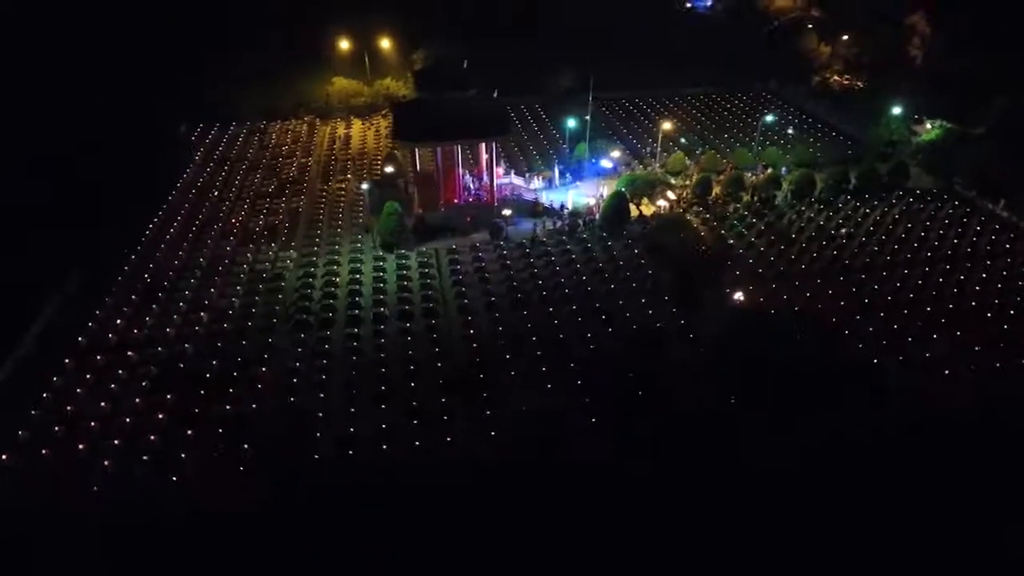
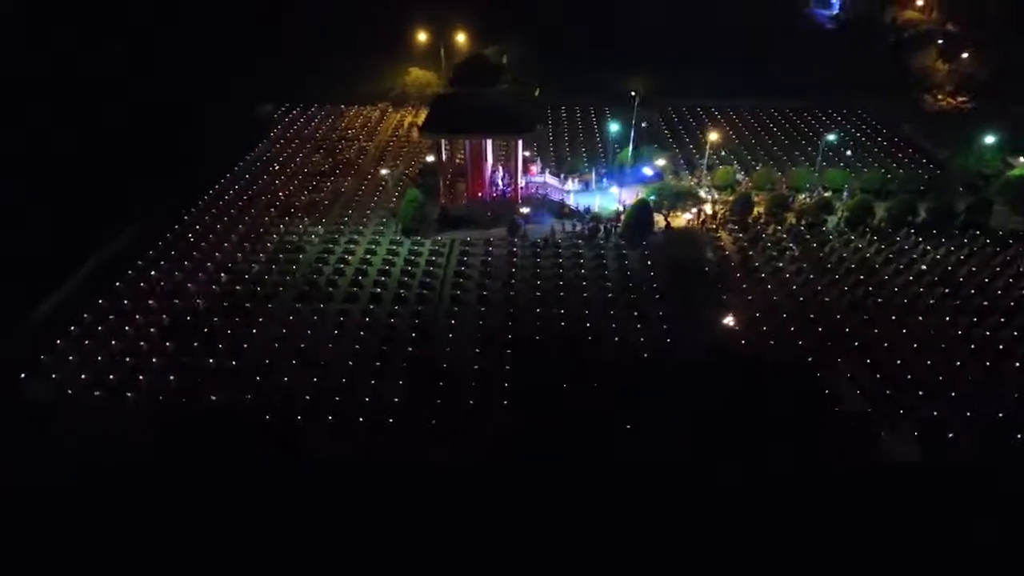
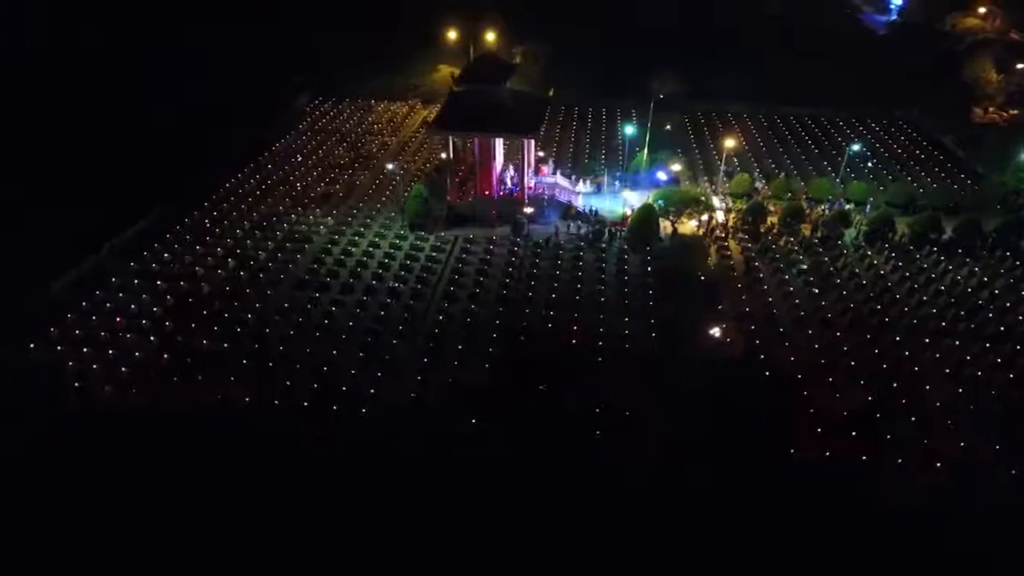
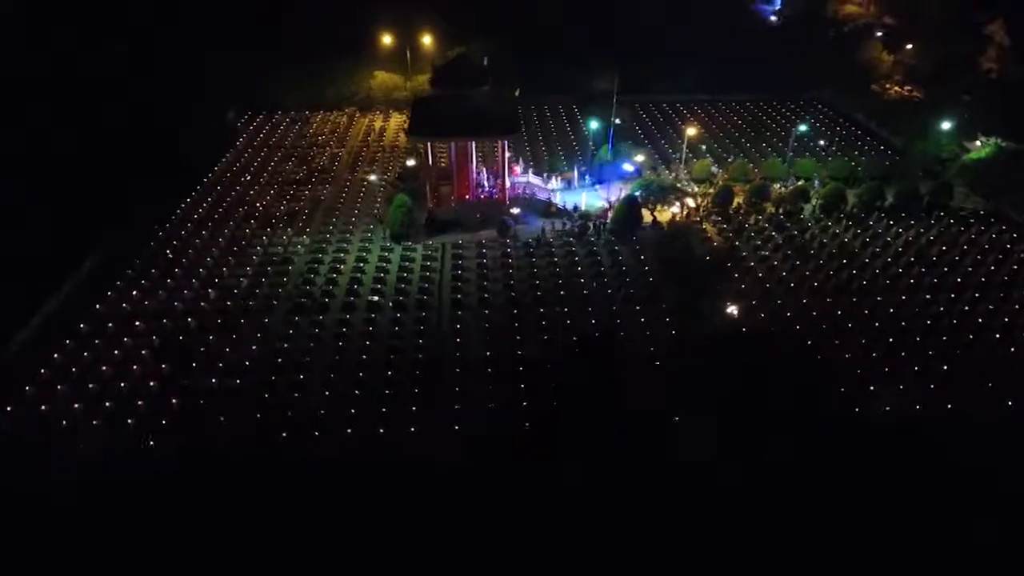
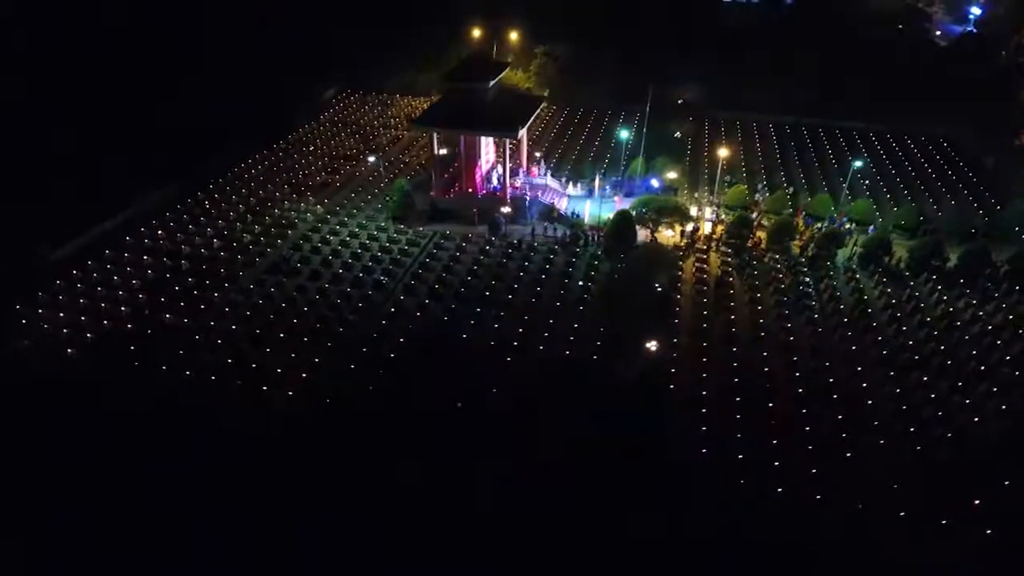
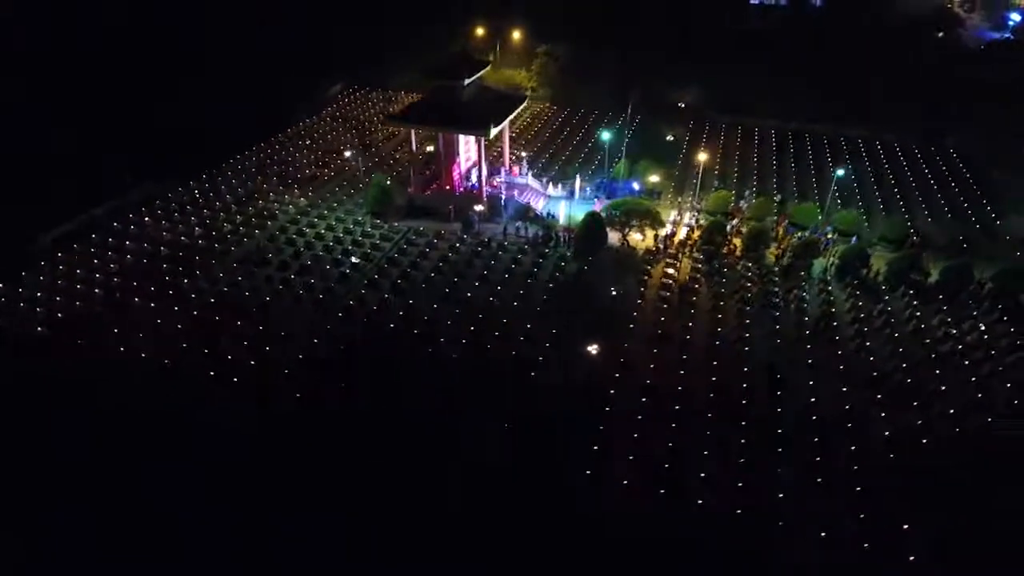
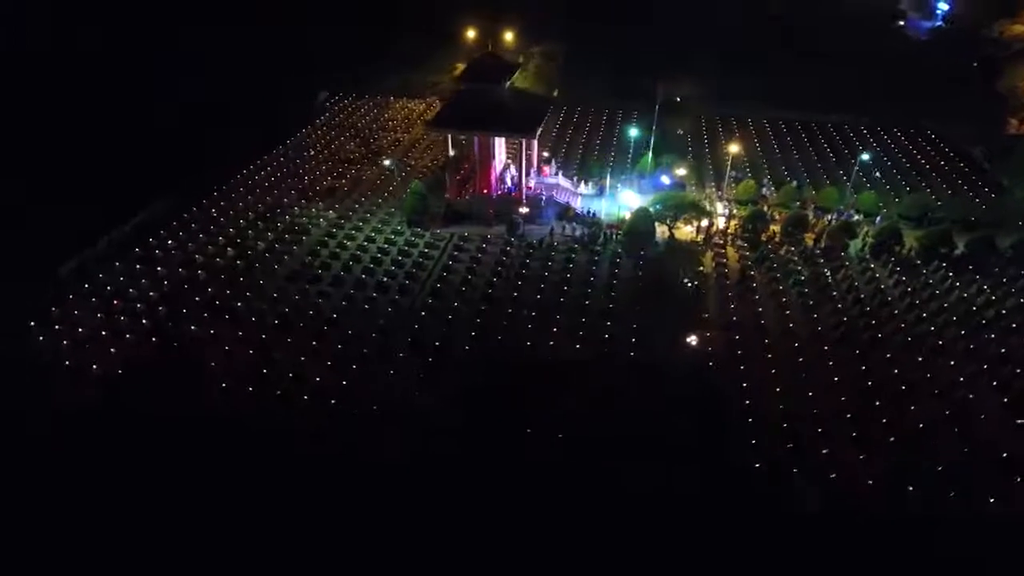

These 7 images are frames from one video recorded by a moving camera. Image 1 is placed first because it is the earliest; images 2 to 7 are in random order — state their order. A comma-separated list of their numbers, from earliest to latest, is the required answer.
4, 2, 3, 7, 5, 6
